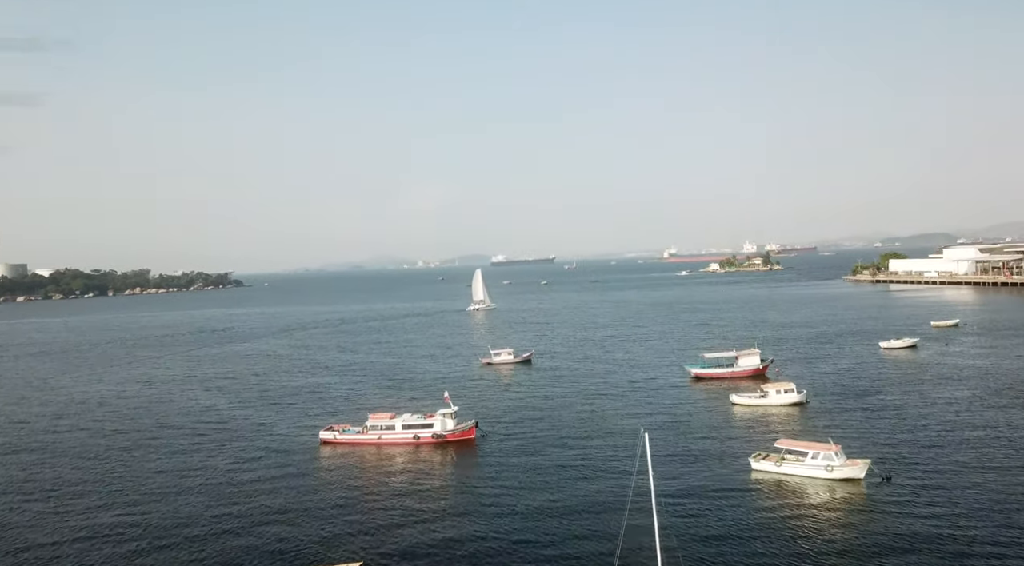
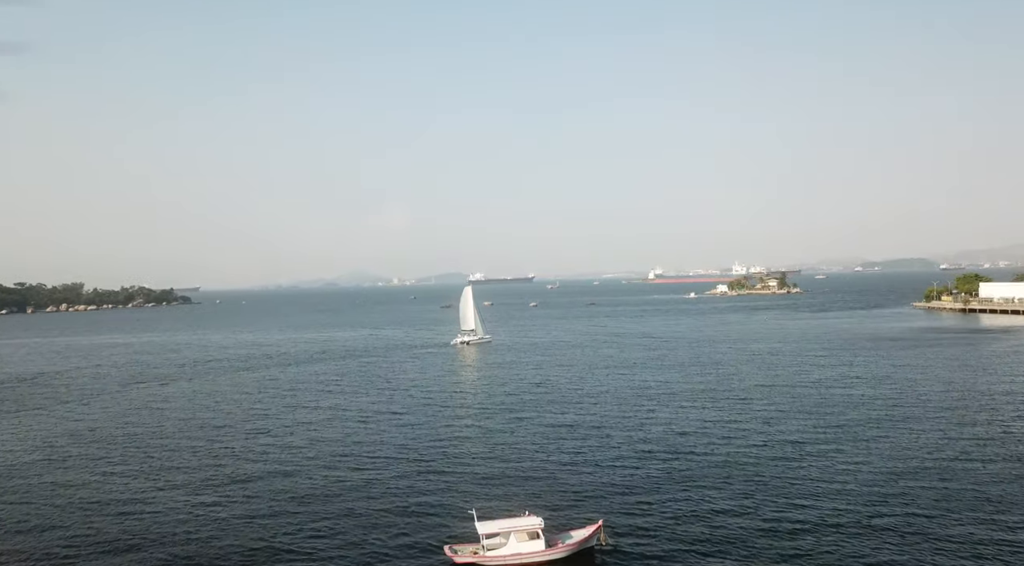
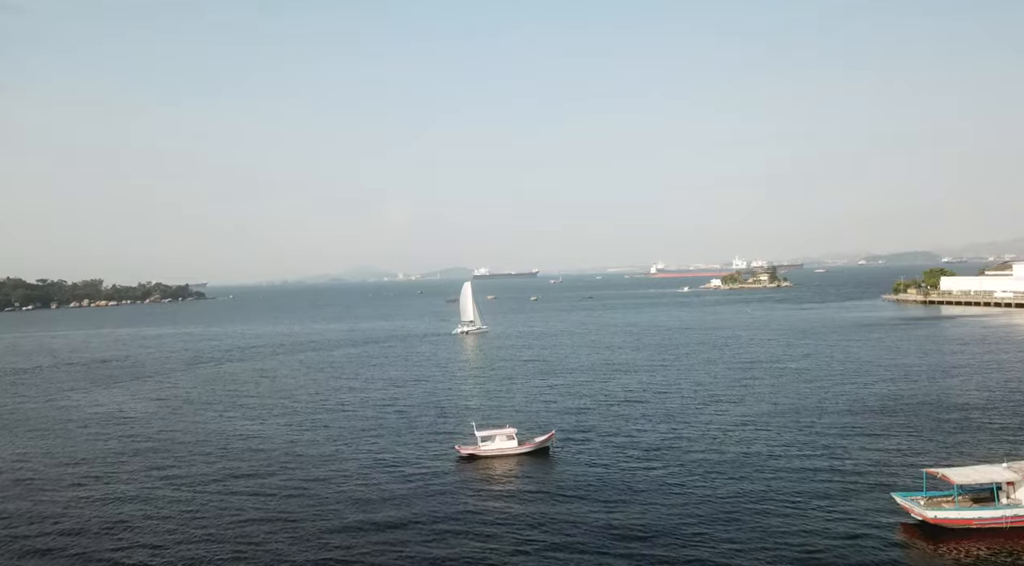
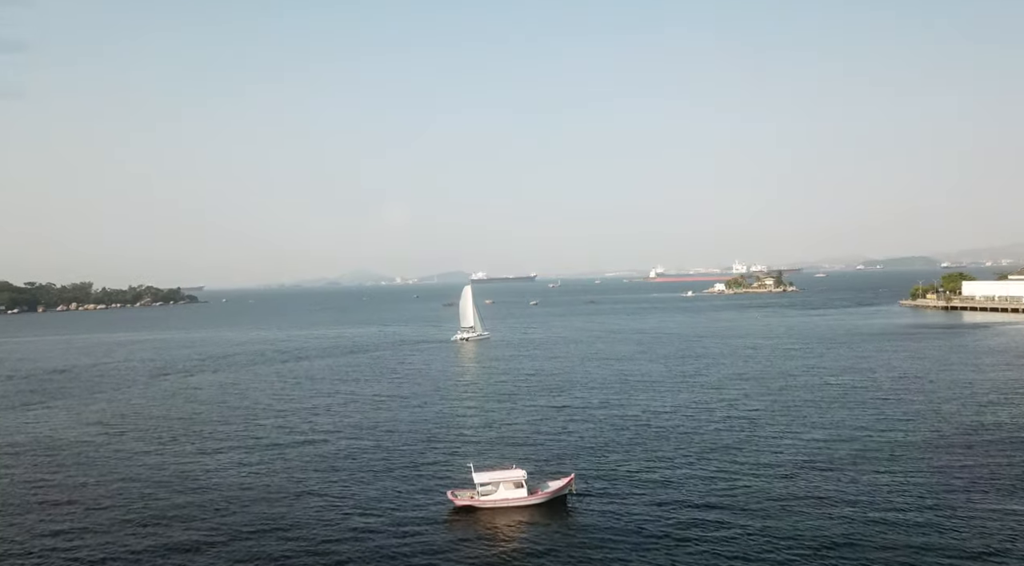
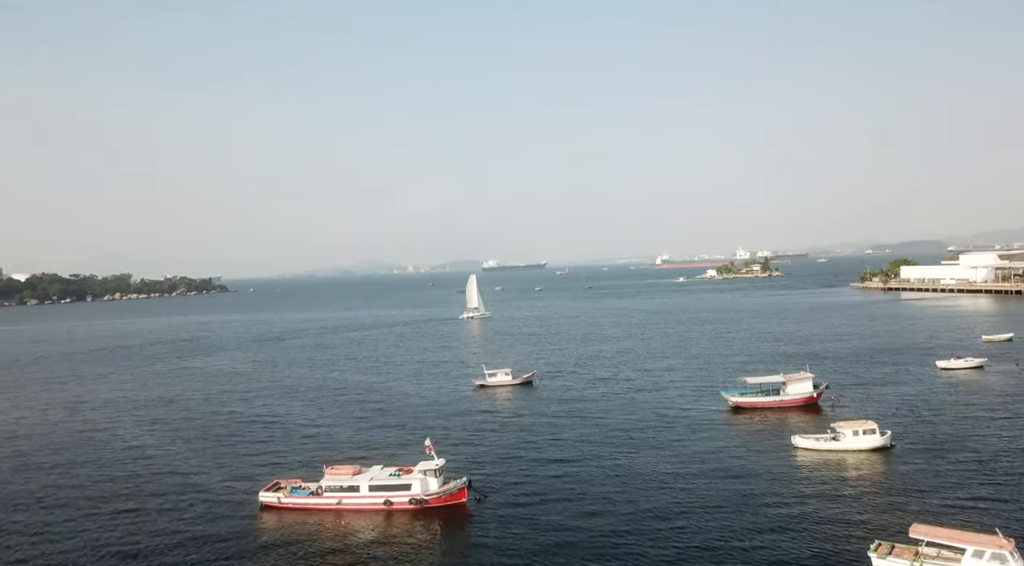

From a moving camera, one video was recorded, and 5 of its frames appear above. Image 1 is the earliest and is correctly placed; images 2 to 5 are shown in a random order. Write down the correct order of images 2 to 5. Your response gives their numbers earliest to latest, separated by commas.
5, 3, 4, 2
